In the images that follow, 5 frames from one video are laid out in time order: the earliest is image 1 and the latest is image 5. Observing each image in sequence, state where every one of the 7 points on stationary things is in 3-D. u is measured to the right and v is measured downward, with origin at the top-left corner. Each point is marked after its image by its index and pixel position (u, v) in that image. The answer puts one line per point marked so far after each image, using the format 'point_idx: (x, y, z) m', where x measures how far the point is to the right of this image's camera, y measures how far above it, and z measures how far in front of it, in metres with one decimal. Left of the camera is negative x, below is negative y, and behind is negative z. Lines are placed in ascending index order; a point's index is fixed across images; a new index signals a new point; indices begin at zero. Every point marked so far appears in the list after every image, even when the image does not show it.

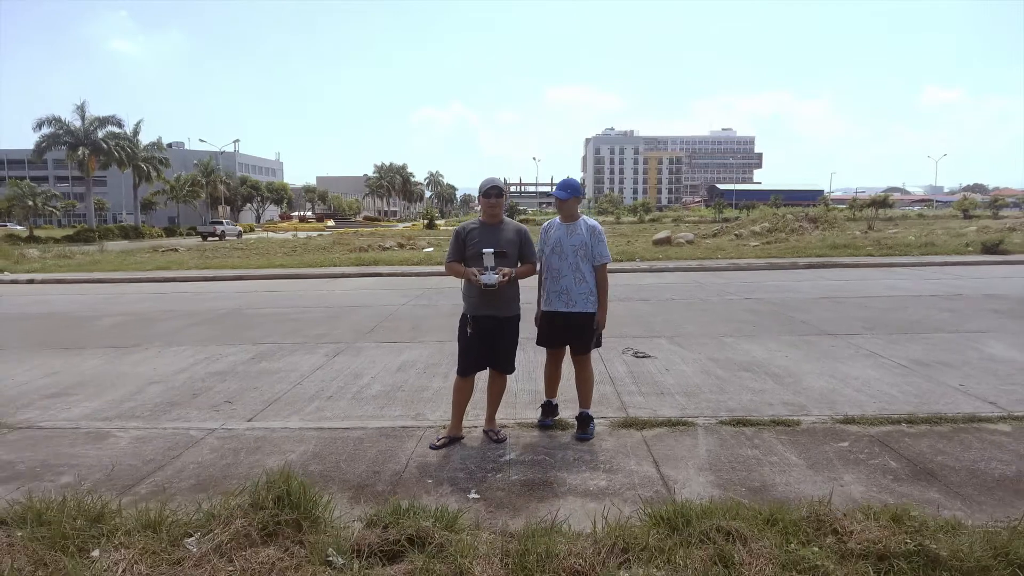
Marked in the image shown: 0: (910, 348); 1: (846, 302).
0: (+4.7, -0.7, +5.9) m
1: (+5.8, -0.2, +8.8) m
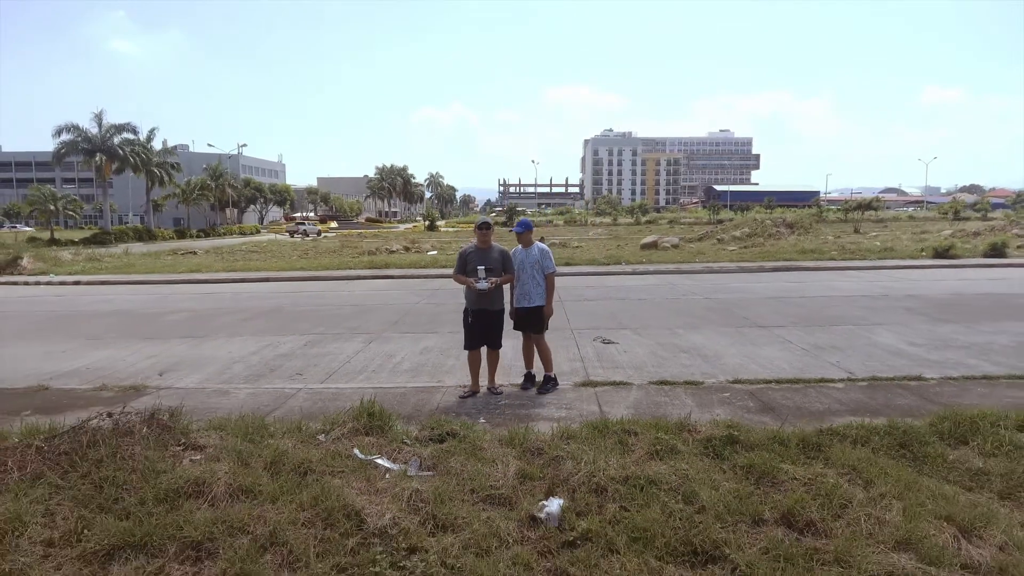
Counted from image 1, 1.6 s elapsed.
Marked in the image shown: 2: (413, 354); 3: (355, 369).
0: (+4.6, -0.7, +7.6) m
1: (+5.8, -0.2, +10.5) m
2: (-1.4, -0.9, +7.0) m
3: (-2.0, -1.0, +6.5) m
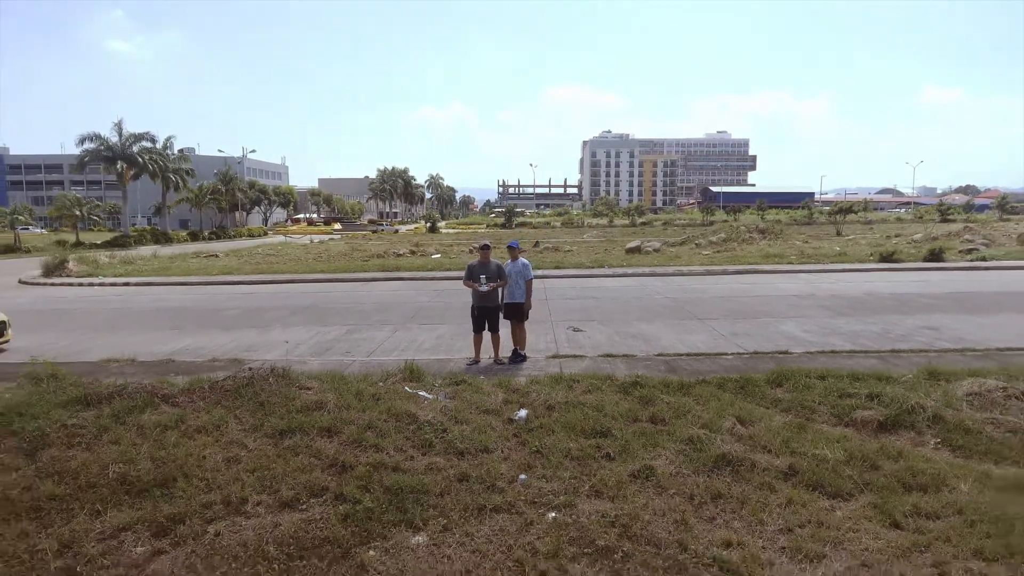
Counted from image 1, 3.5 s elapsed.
0: (+4.5, -0.7, +10.0) m
1: (+5.6, -0.3, +12.8) m
2: (-1.5, -1.0, +9.3) m
3: (-2.2, -1.0, +8.8) m
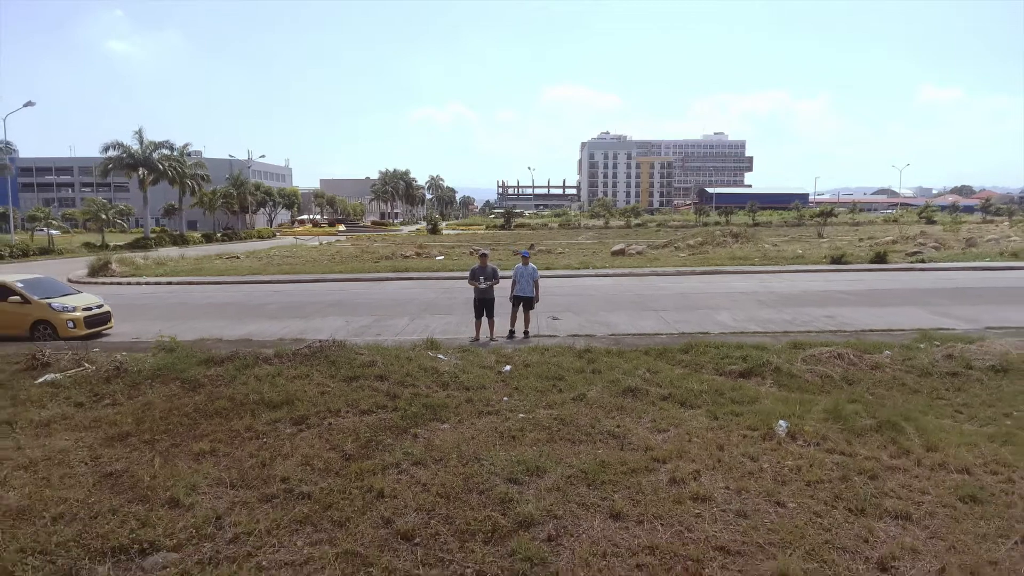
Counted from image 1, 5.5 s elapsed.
0: (+4.3, -0.7, +12.7) m
1: (+5.4, -0.2, +15.5) m
2: (-1.7, -0.9, +12.0) m
3: (-2.3, -1.0, +11.5) m
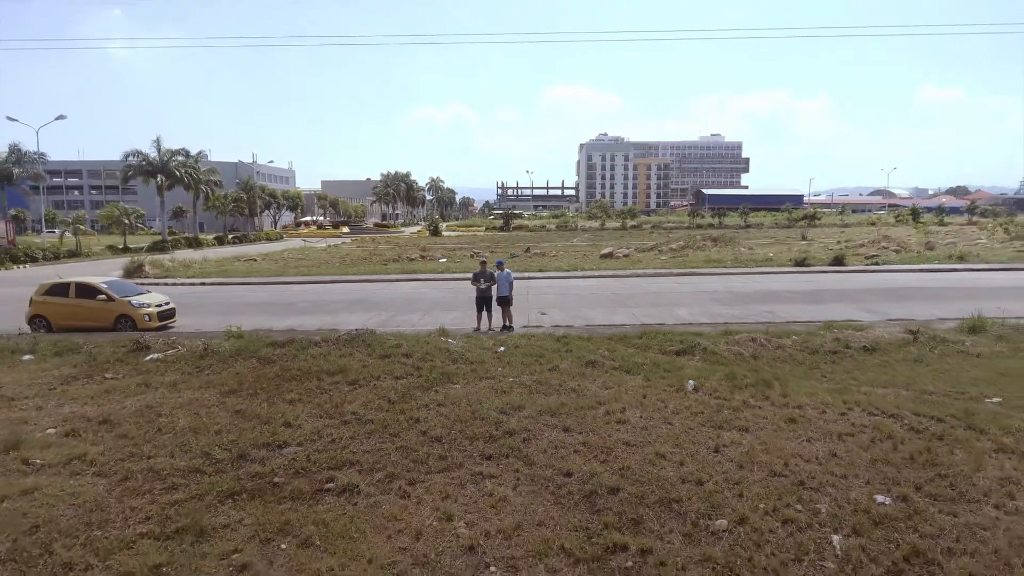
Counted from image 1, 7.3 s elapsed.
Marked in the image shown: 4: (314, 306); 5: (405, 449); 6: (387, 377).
0: (+4.2, -0.7, +15.2) m
1: (+5.3, -0.2, +18.1) m
2: (-1.9, -0.9, +14.6) m
3: (-2.5, -1.0, +14.1) m
4: (-6.8, -0.6, +17.3) m
5: (-1.3, -2.0, +6.3) m
6: (-2.3, -1.6, +9.1) m
